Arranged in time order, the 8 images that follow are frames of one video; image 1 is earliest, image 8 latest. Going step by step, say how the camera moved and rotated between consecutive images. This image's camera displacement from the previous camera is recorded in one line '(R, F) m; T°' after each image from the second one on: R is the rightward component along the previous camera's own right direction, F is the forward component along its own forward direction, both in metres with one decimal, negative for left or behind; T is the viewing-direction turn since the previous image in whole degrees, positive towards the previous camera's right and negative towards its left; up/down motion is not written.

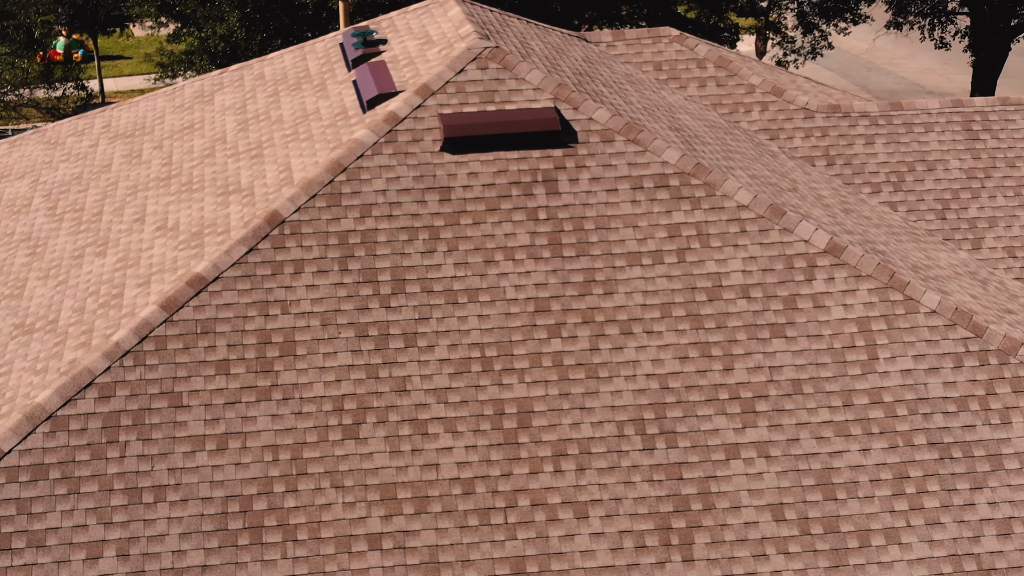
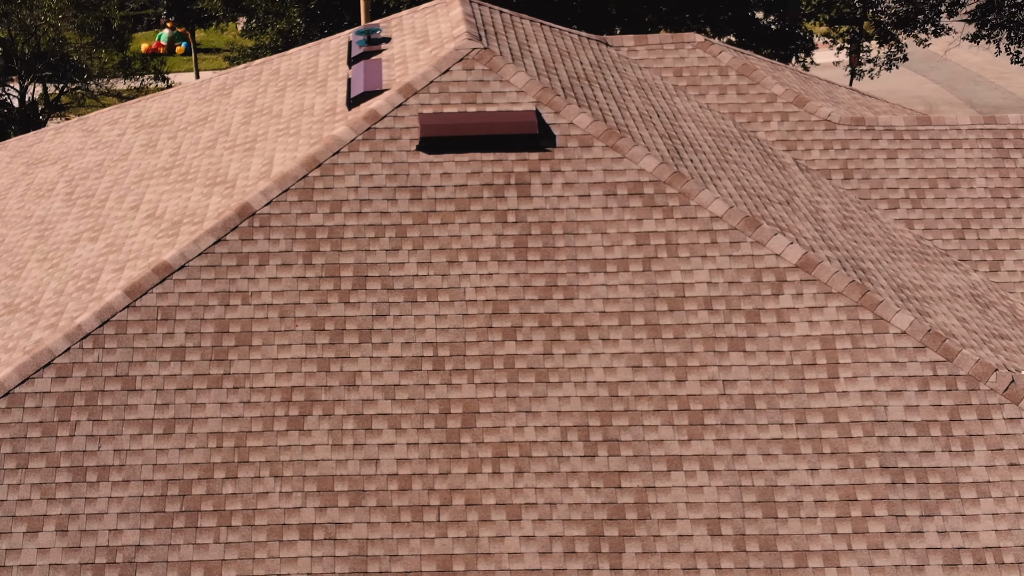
(+1.8, 0.0) m; -5°
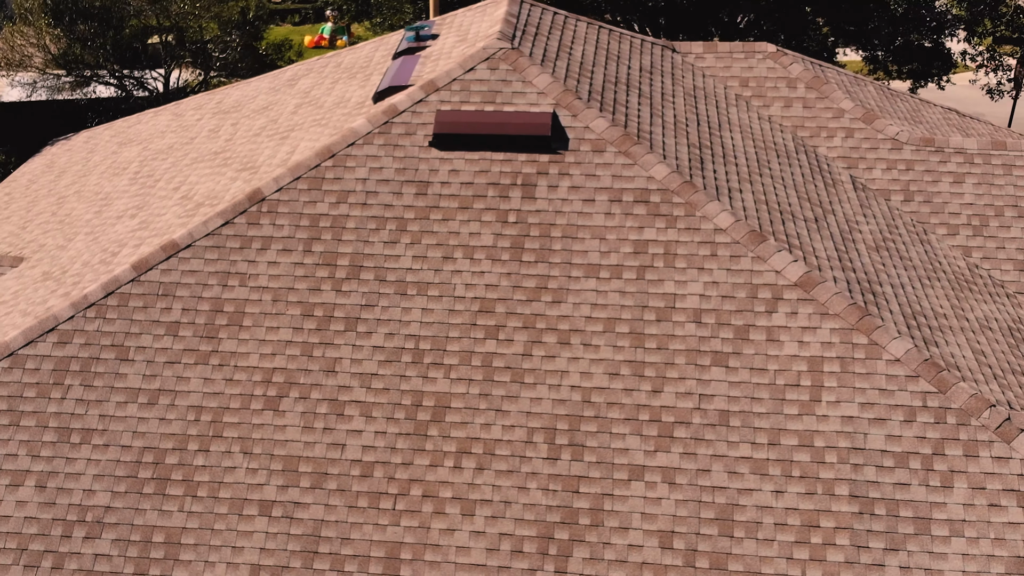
(+2.2, +0.1) m; -8°
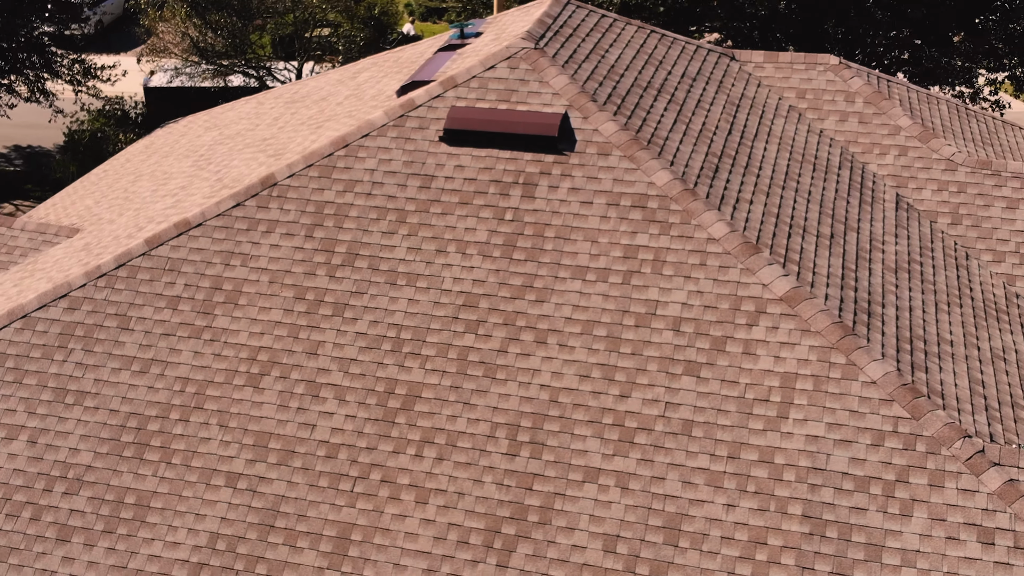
(+2.2, 0.0) m; -8°
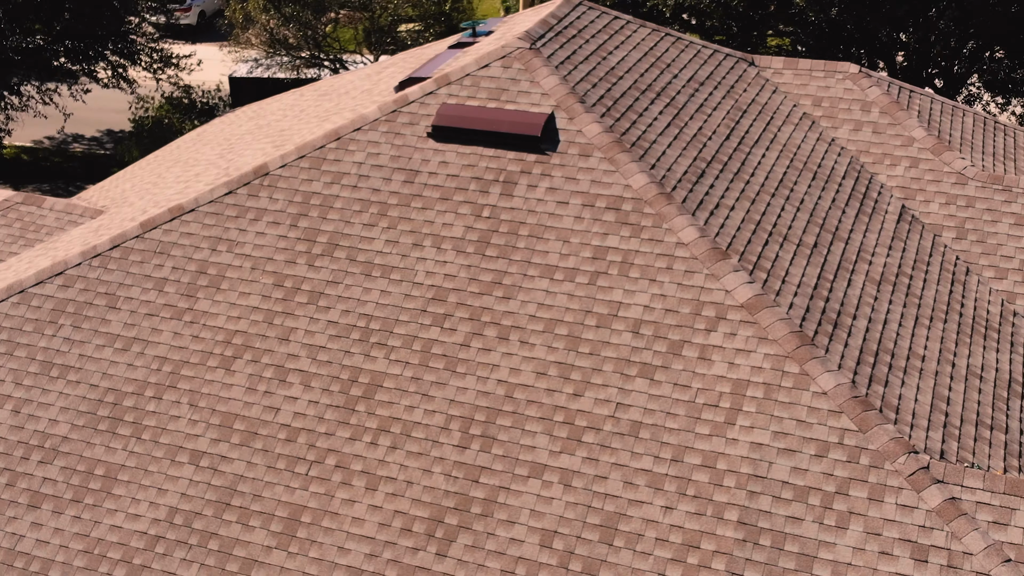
(+1.6, -0.2) m; -5°
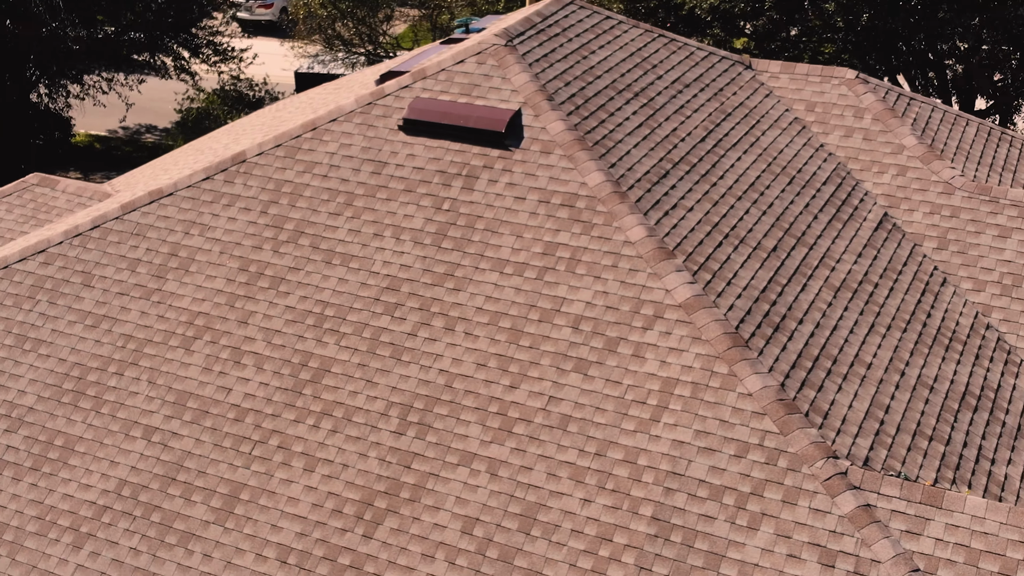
(+1.7, -0.2) m; -4°
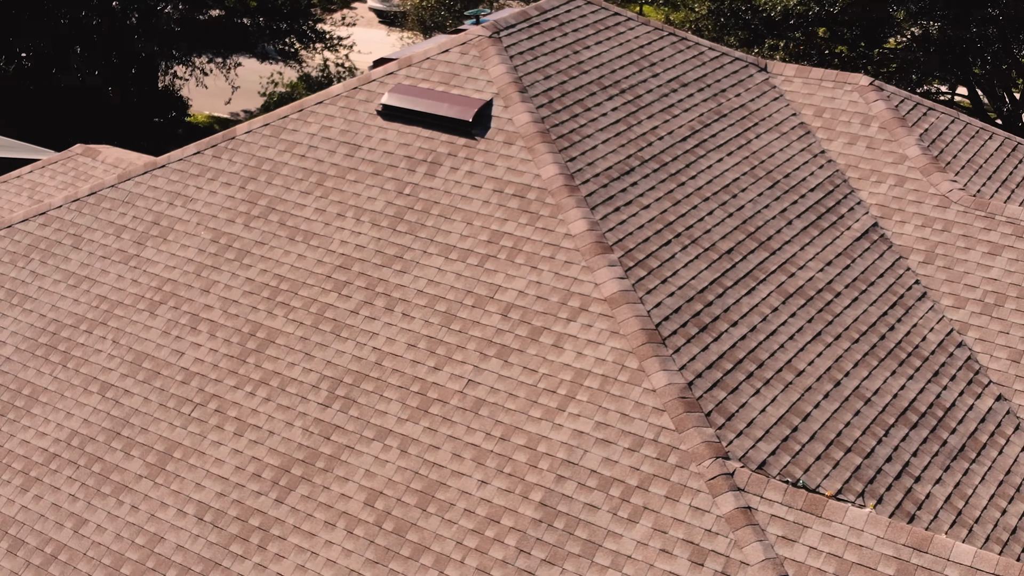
(+2.6, -0.1) m; -7°
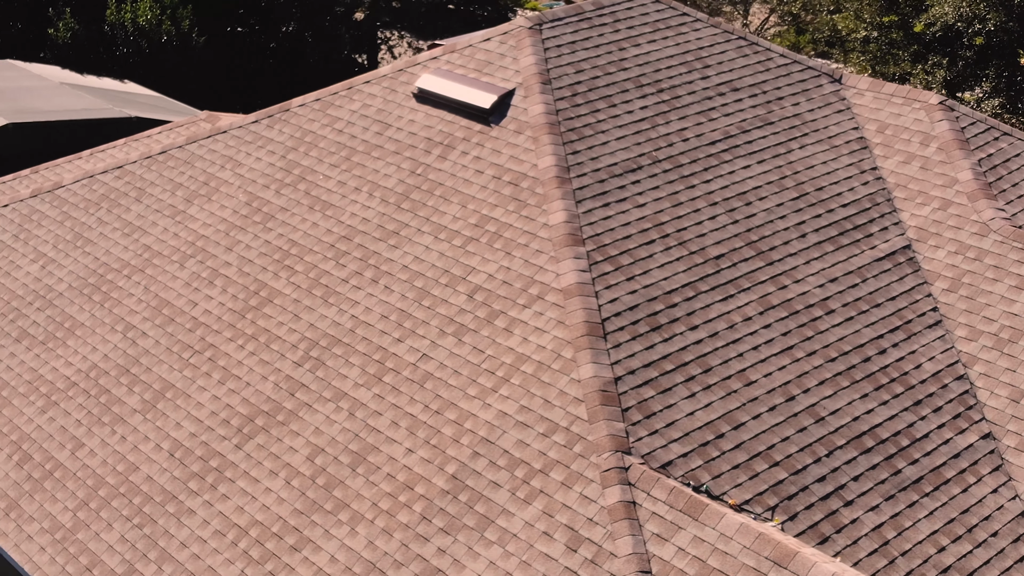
(+3.5, -0.1) m; -12°
